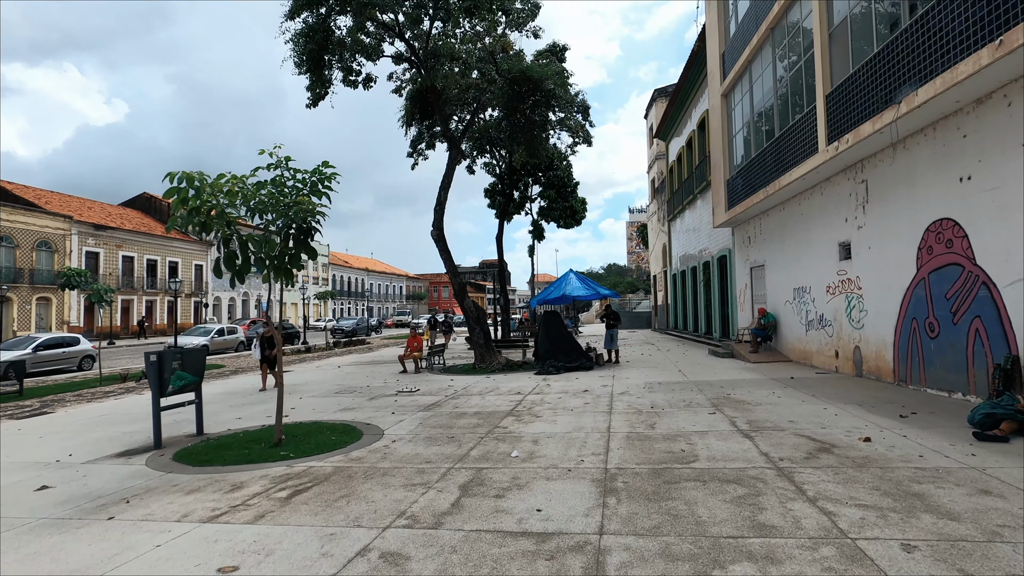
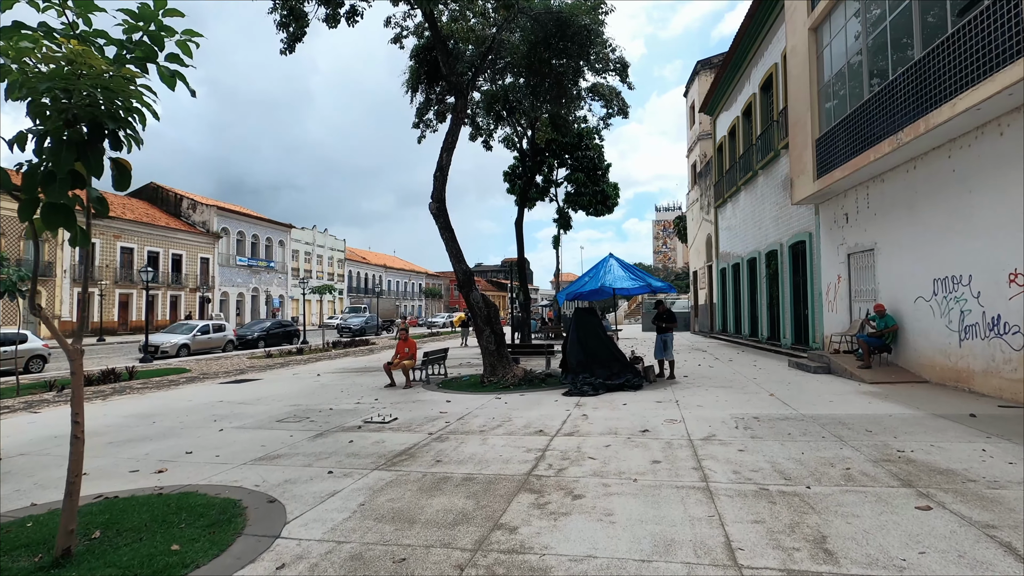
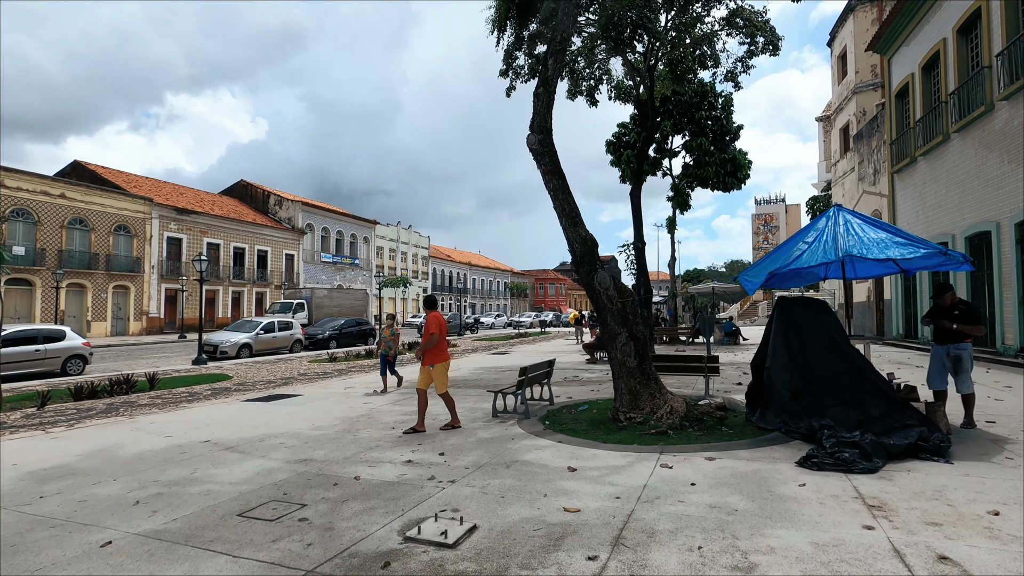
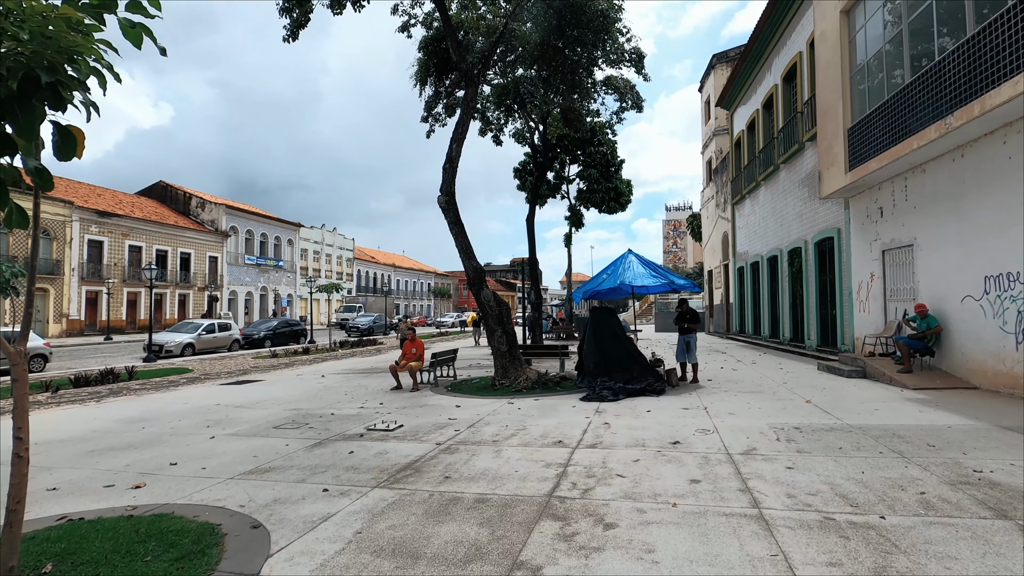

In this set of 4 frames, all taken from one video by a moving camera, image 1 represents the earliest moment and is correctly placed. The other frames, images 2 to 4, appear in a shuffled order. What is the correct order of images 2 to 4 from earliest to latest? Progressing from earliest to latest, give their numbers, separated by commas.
2, 4, 3
